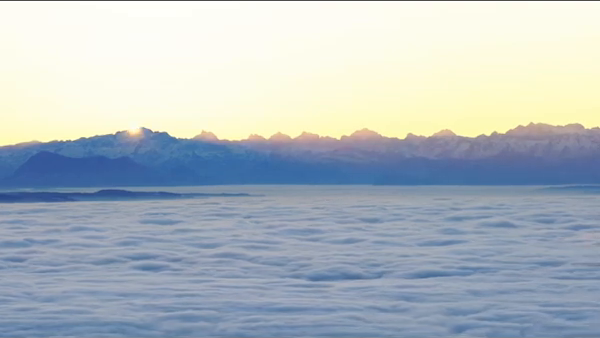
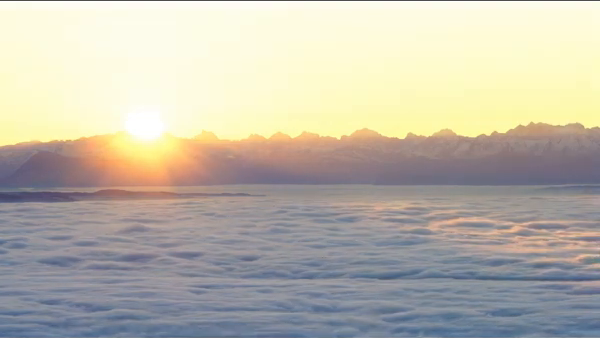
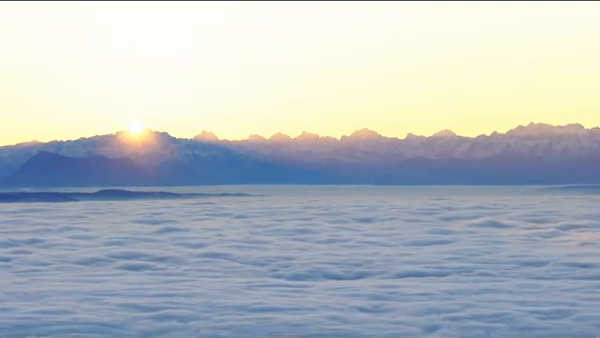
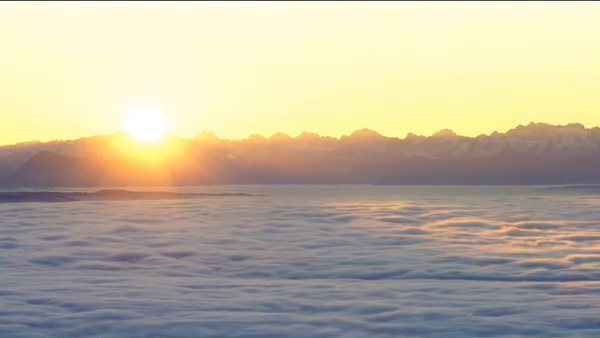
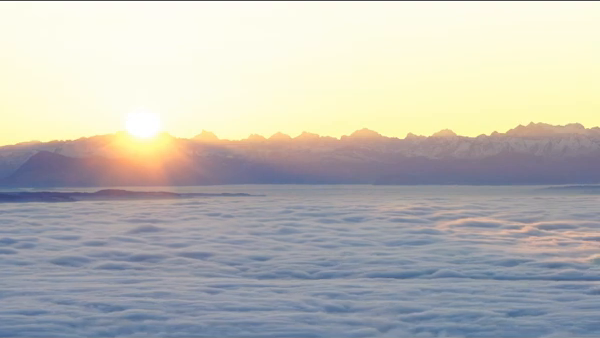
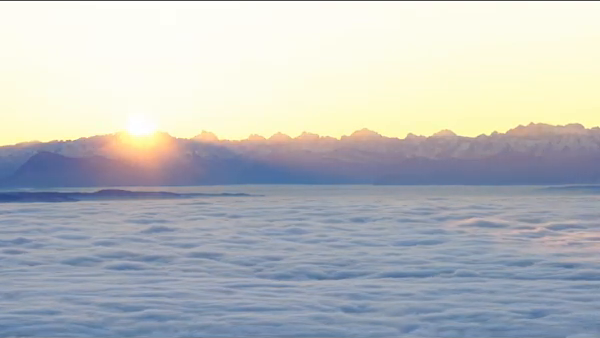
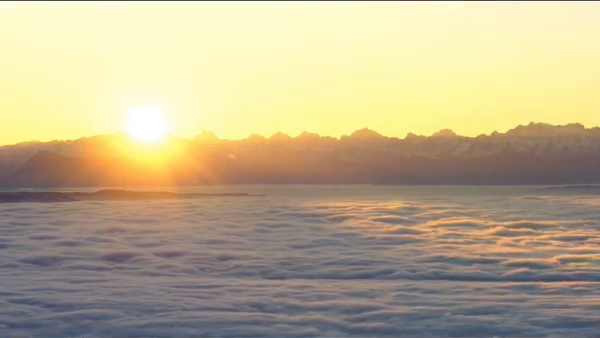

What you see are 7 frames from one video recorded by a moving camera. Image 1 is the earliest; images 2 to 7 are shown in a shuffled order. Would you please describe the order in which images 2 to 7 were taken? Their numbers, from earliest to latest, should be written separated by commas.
3, 6, 5, 2, 4, 7
